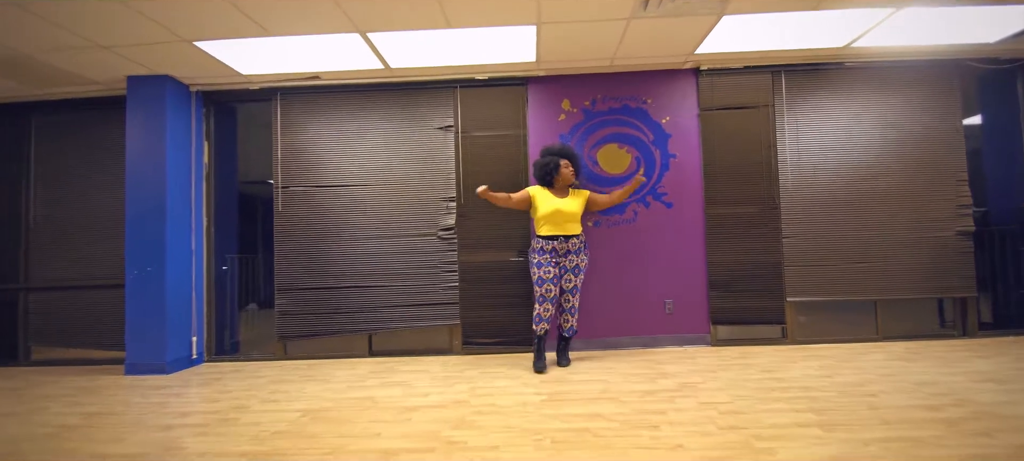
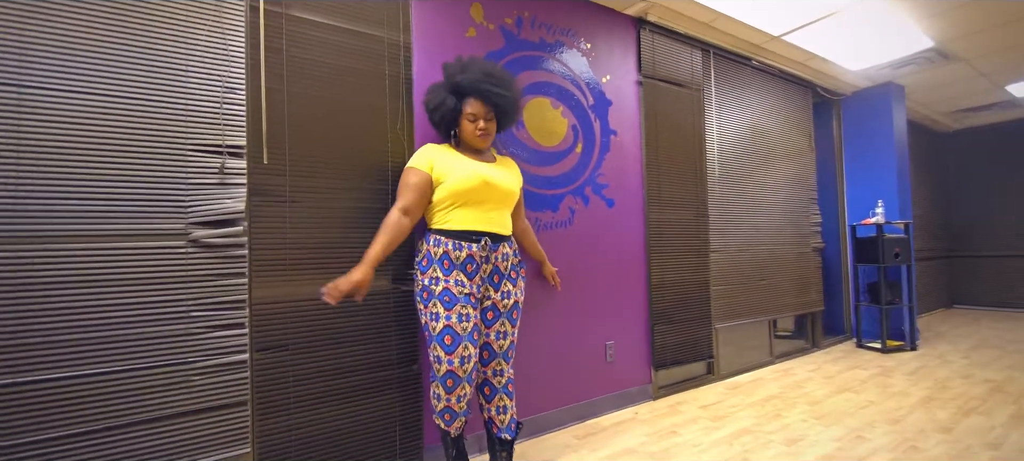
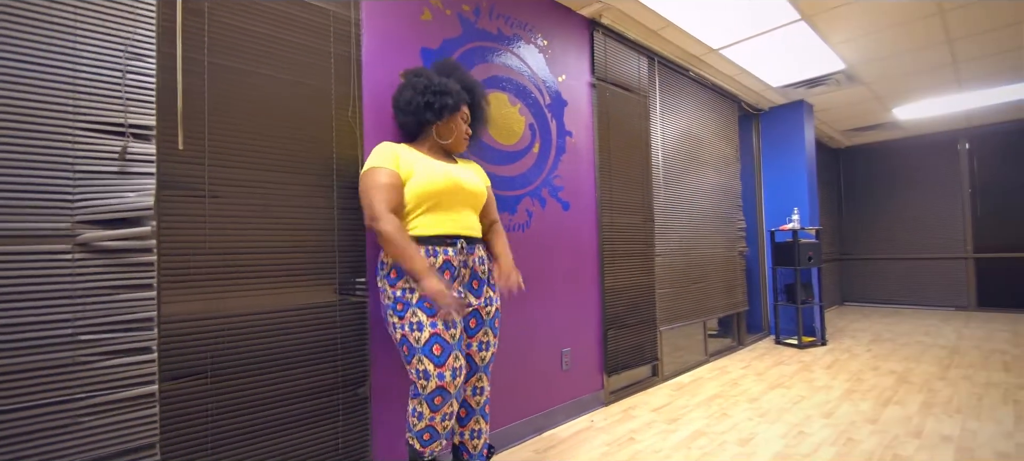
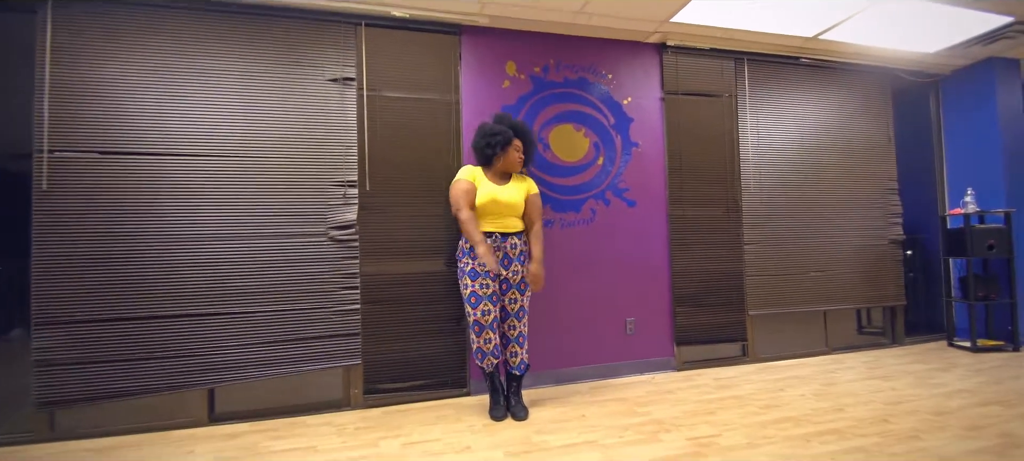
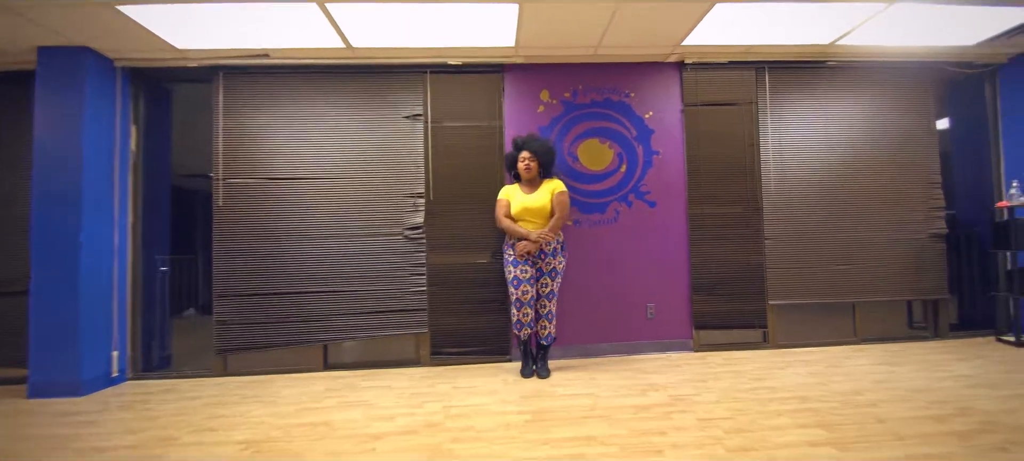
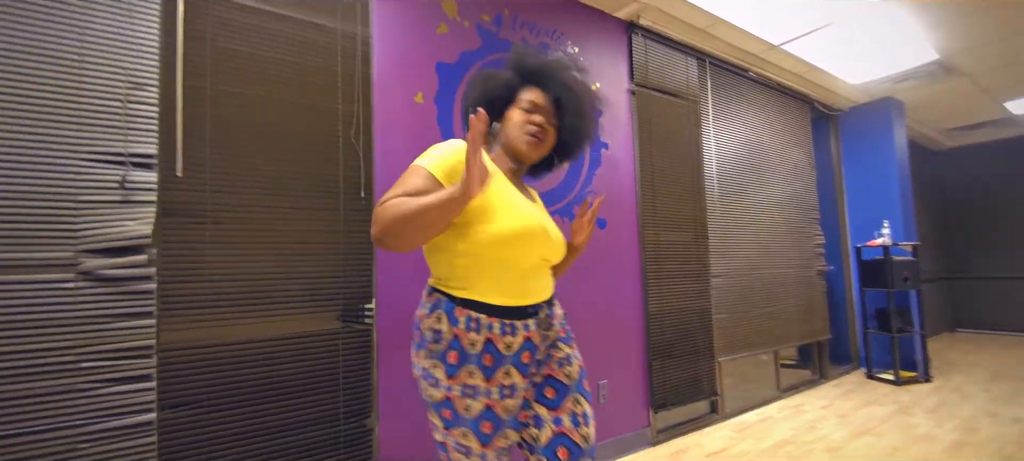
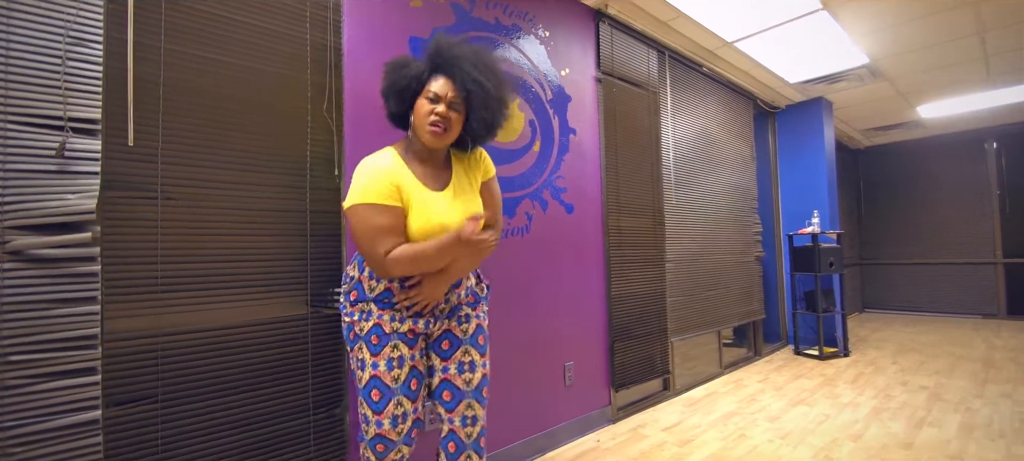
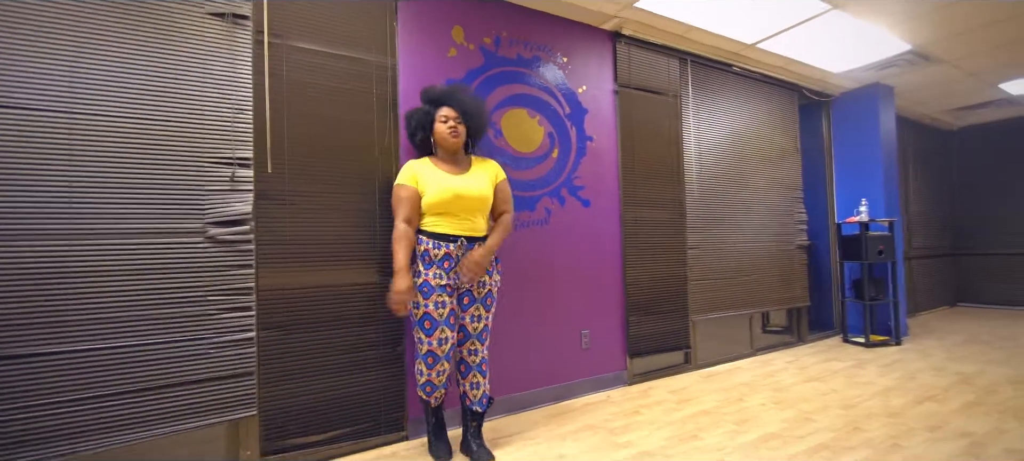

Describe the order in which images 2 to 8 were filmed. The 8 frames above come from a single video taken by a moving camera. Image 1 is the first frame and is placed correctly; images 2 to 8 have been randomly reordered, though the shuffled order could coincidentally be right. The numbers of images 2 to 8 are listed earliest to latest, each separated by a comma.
5, 4, 8, 2, 3, 7, 6
